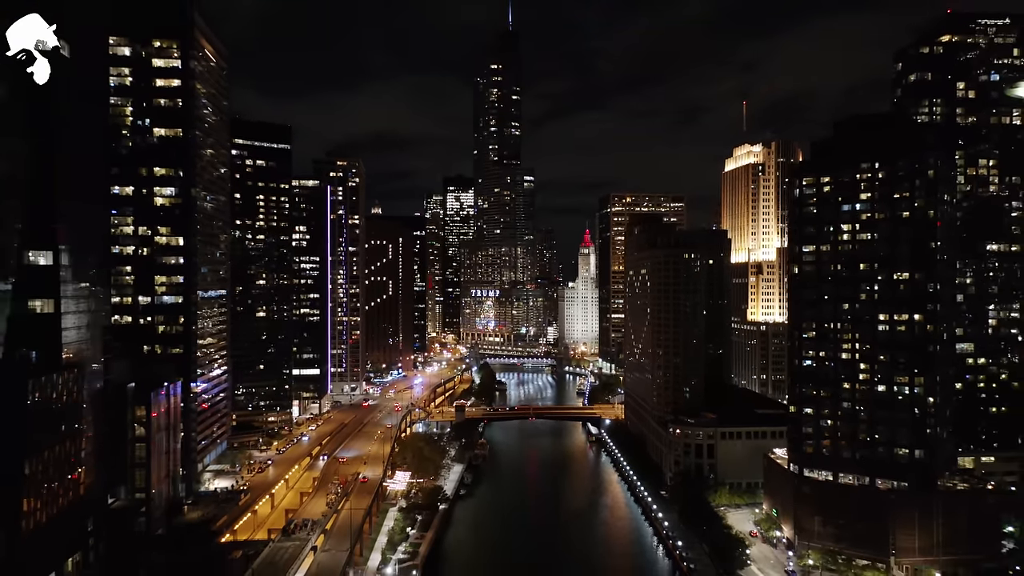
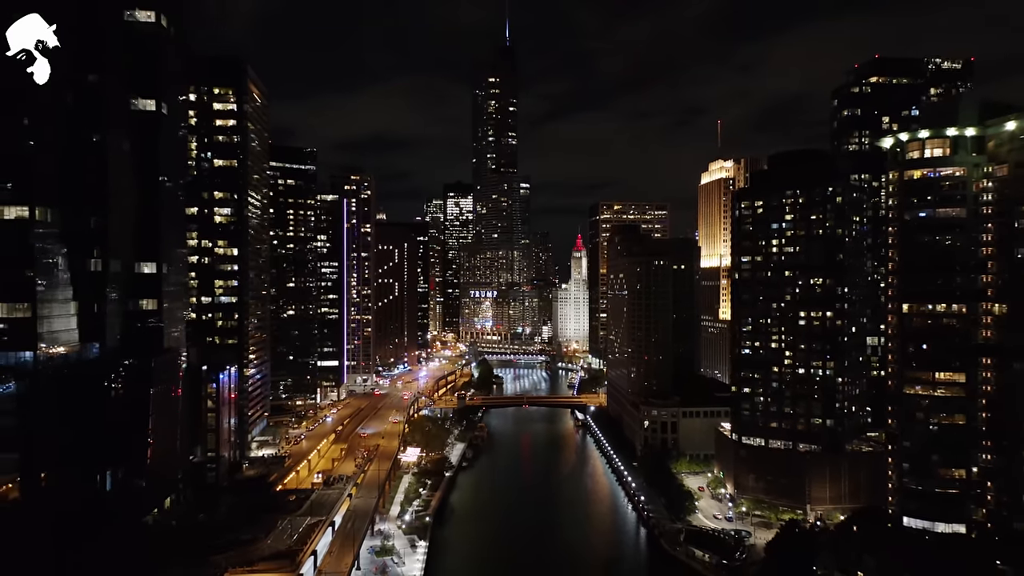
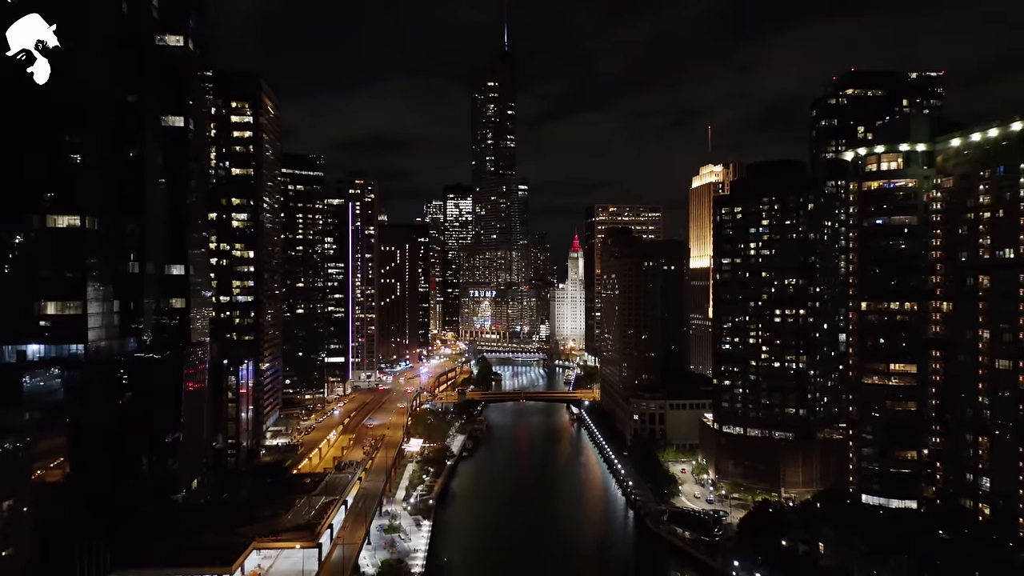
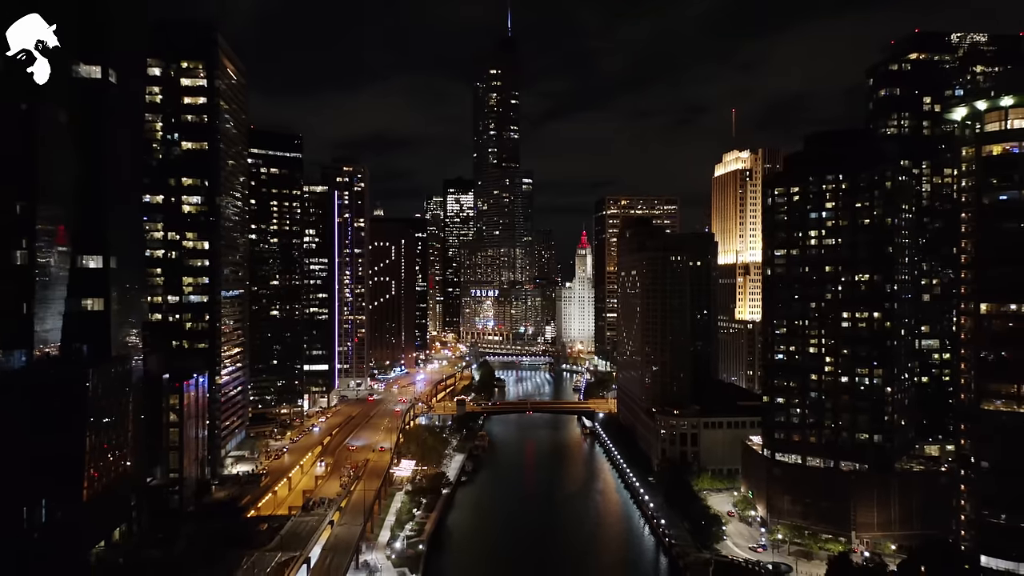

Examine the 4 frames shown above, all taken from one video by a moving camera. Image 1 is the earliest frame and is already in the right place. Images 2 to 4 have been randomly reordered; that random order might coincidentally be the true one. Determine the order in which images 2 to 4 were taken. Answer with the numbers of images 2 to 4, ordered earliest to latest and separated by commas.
4, 2, 3
